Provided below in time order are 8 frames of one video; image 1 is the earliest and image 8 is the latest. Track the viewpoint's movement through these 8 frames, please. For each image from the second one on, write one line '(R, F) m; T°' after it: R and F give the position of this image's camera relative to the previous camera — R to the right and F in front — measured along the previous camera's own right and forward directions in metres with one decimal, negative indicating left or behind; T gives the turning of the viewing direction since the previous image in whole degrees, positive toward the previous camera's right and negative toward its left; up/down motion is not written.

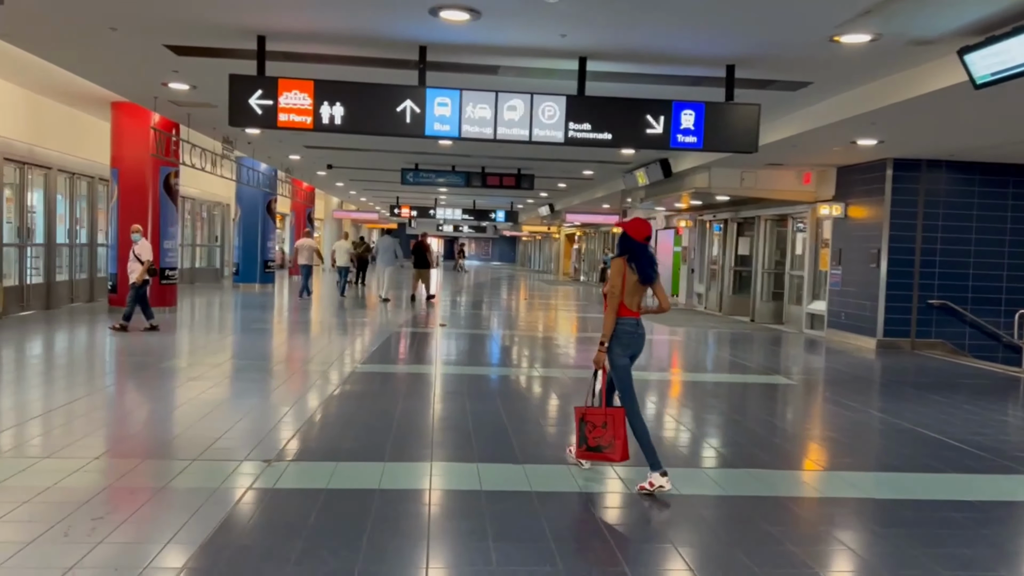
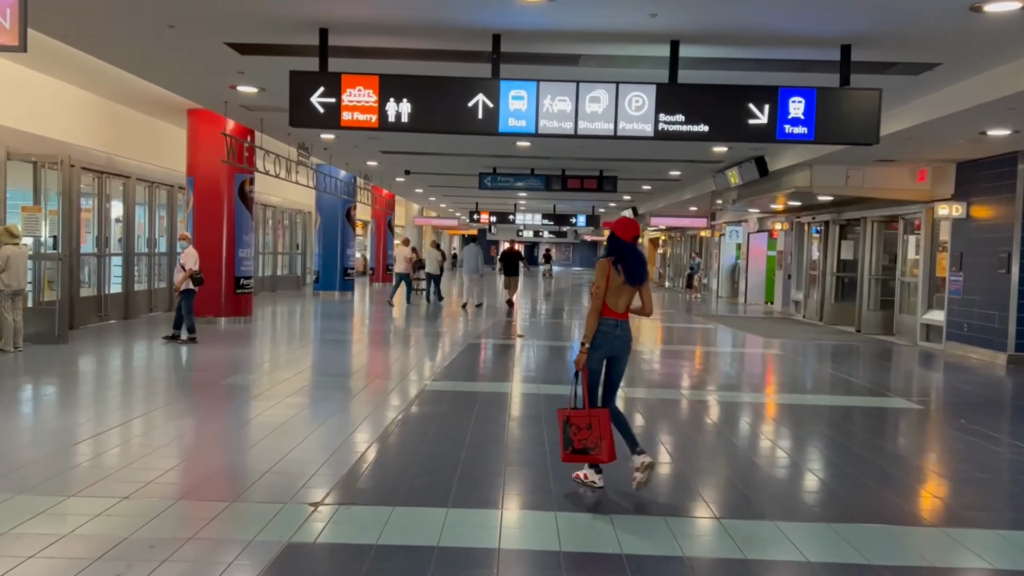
(0.0, +0.7) m; -6°
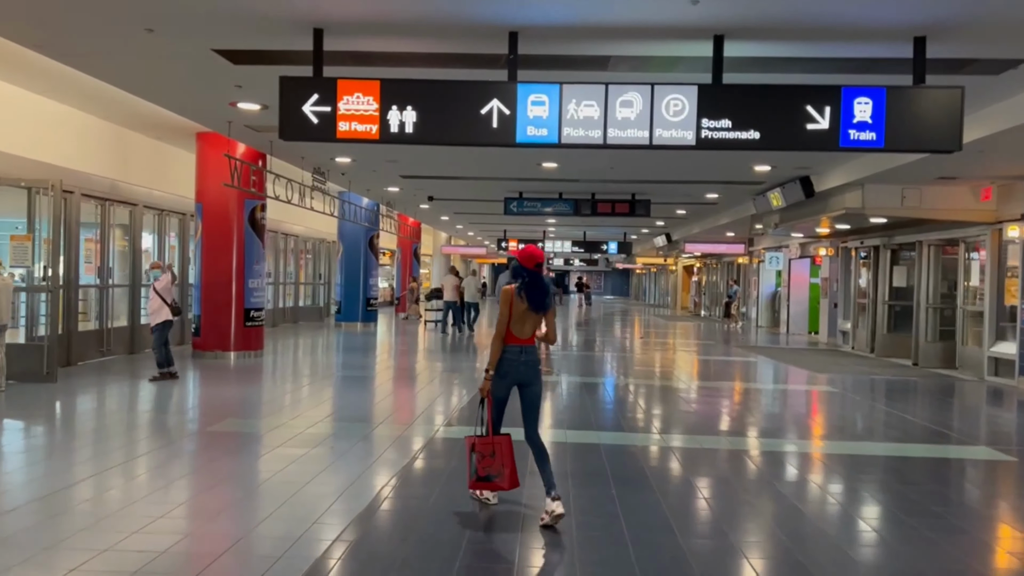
(+0.1, +0.8) m; -2°
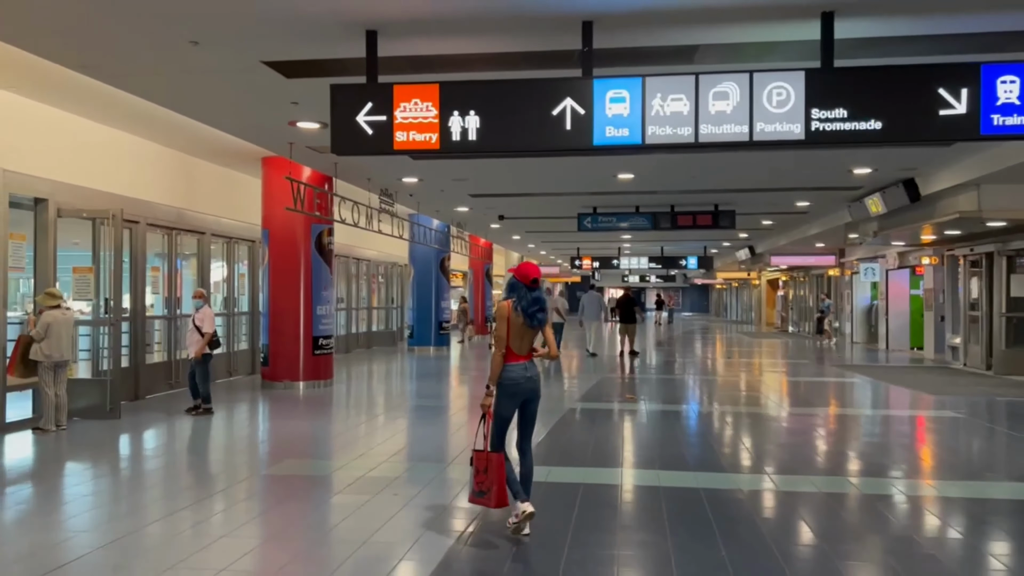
(0.0, +0.6) m; -5°
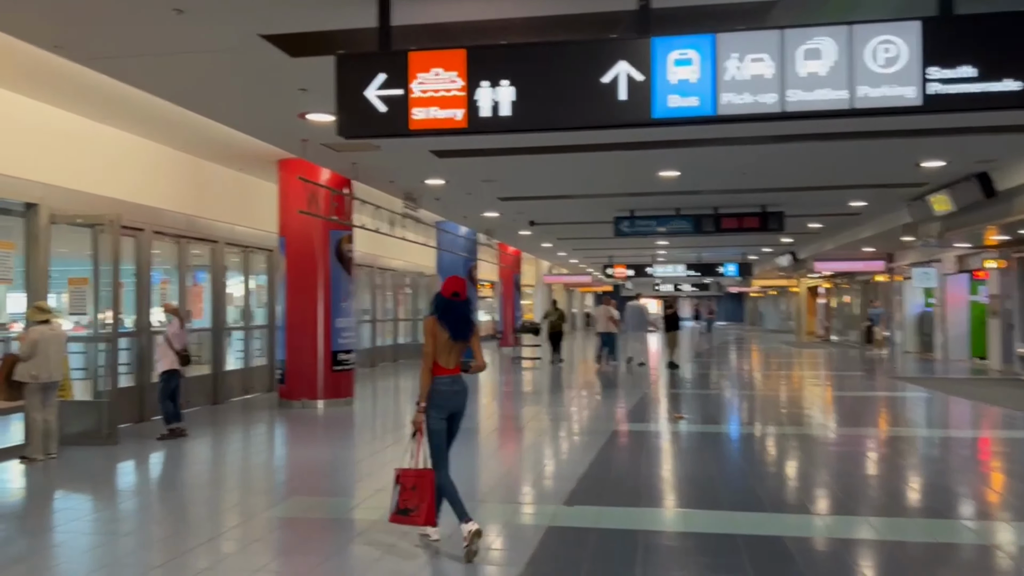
(-0.1, +0.8) m; -2°
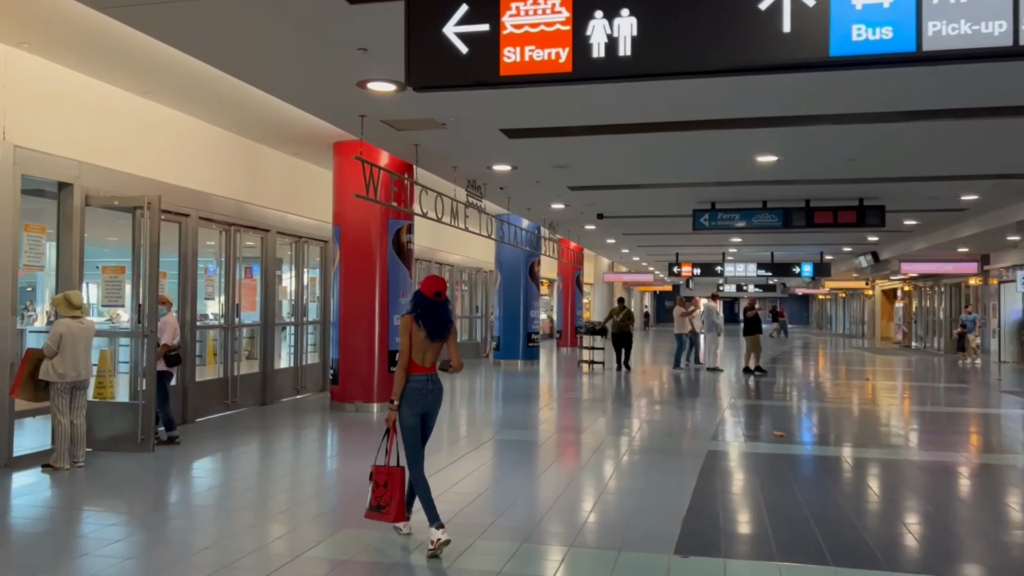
(-0.2, +0.9) m; -4°
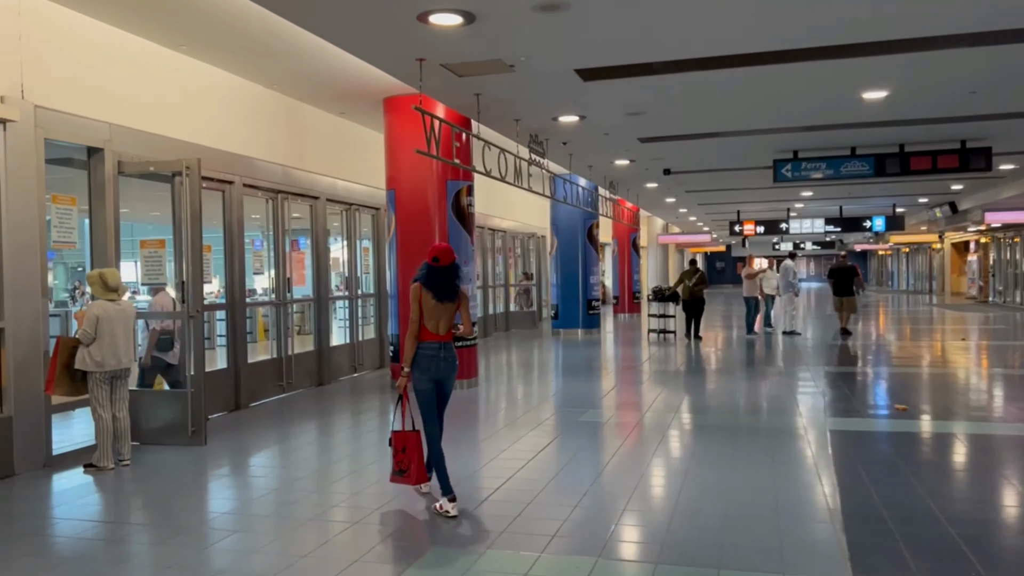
(-0.3, +0.8) m; -3°
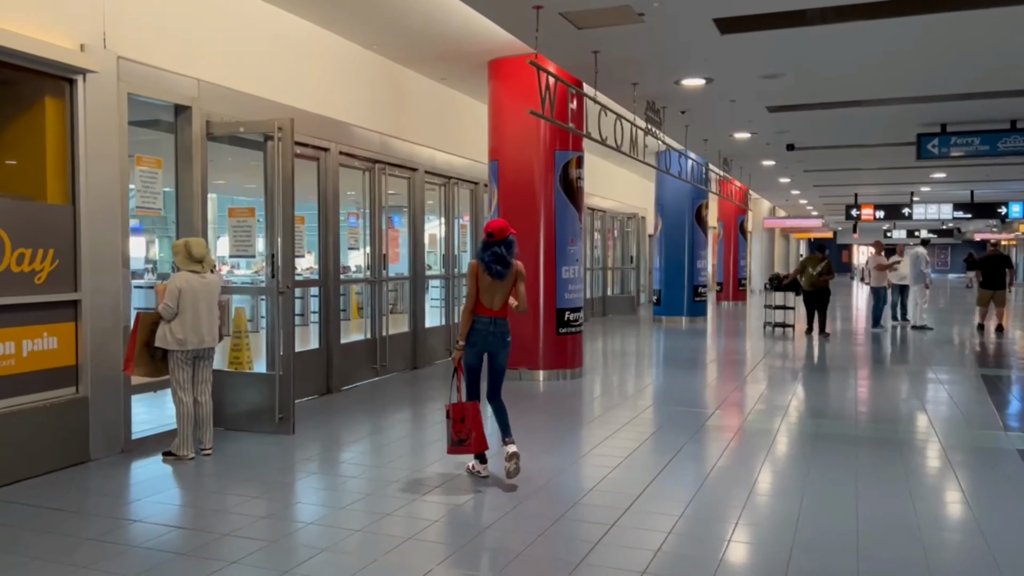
(-0.2, +0.7) m; -6°
